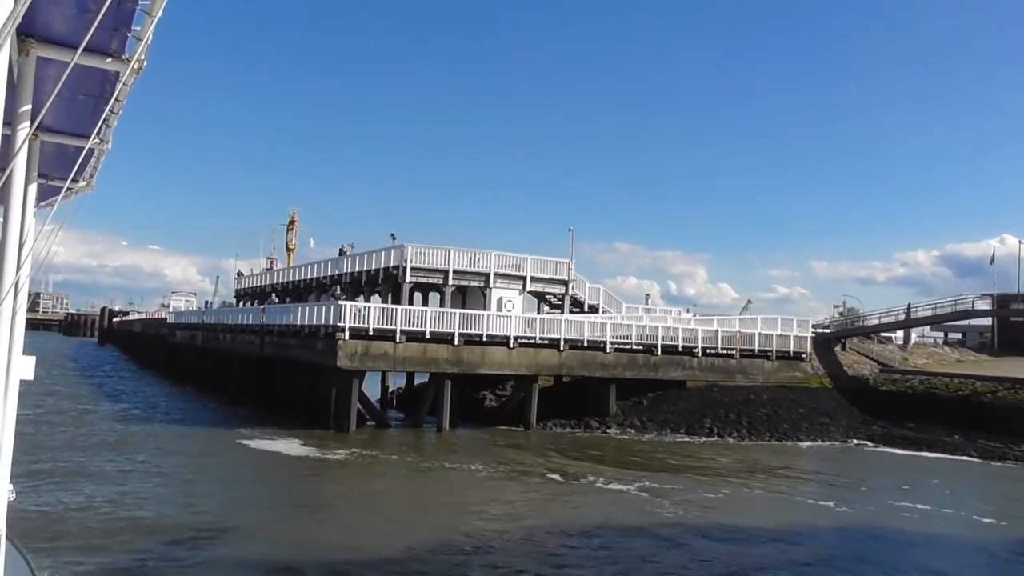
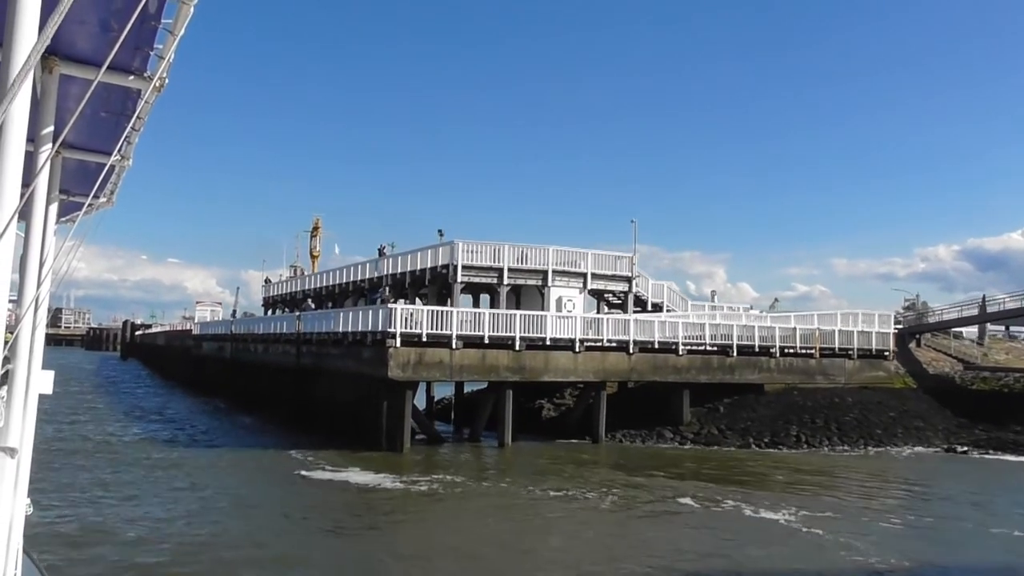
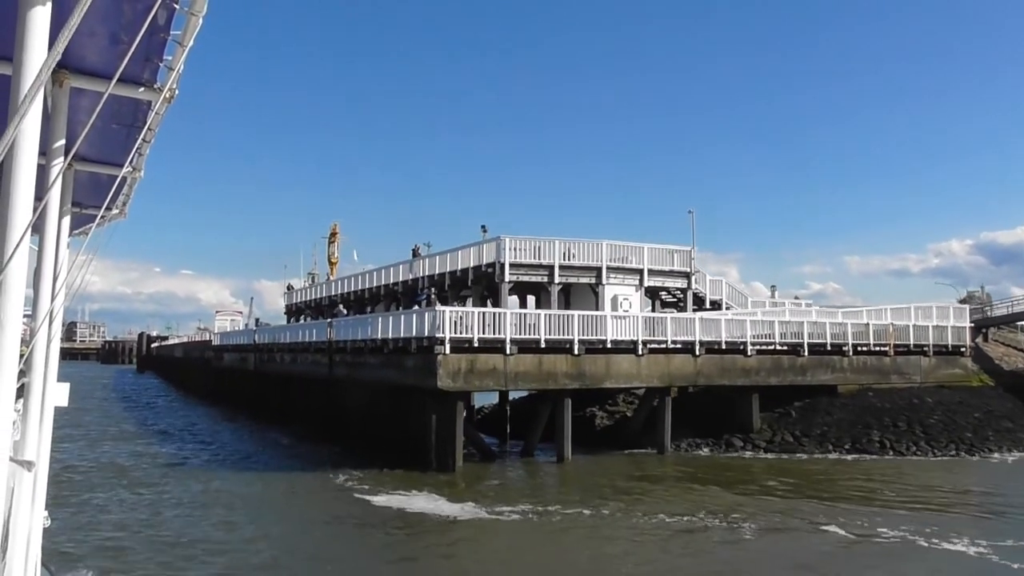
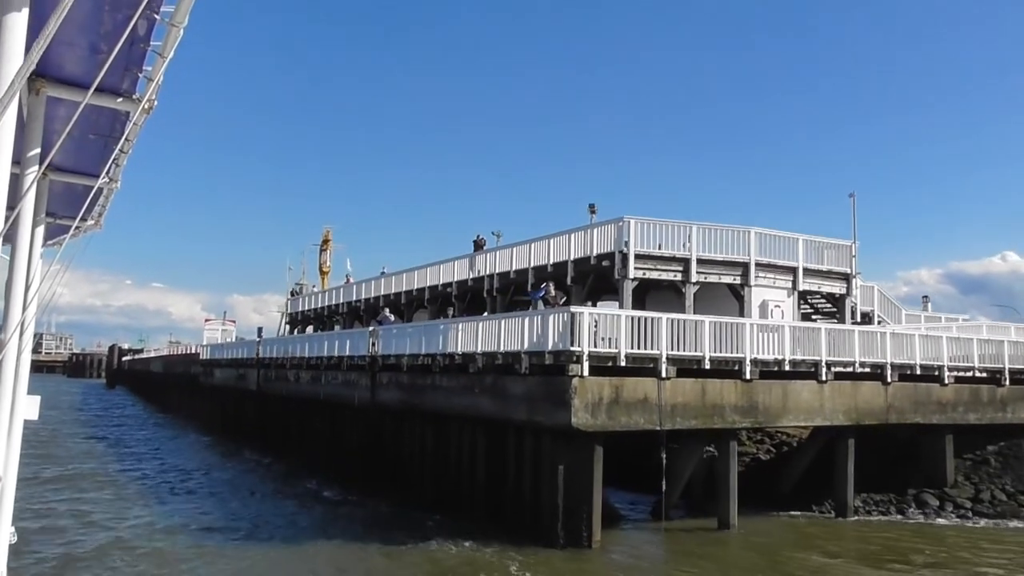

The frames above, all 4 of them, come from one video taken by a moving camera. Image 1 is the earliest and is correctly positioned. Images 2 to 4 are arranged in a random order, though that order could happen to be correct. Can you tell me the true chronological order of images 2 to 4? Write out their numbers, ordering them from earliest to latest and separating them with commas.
2, 3, 4
